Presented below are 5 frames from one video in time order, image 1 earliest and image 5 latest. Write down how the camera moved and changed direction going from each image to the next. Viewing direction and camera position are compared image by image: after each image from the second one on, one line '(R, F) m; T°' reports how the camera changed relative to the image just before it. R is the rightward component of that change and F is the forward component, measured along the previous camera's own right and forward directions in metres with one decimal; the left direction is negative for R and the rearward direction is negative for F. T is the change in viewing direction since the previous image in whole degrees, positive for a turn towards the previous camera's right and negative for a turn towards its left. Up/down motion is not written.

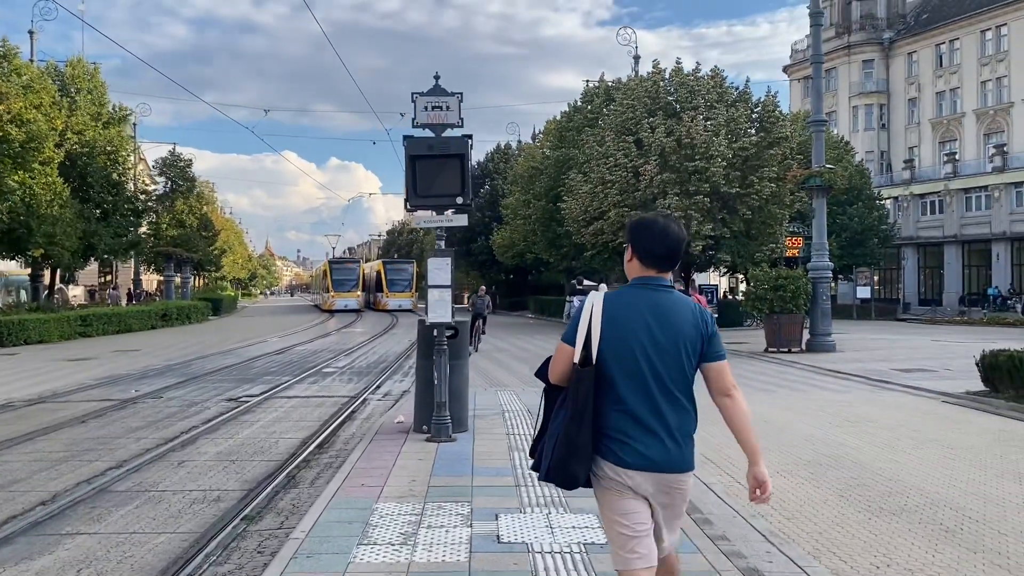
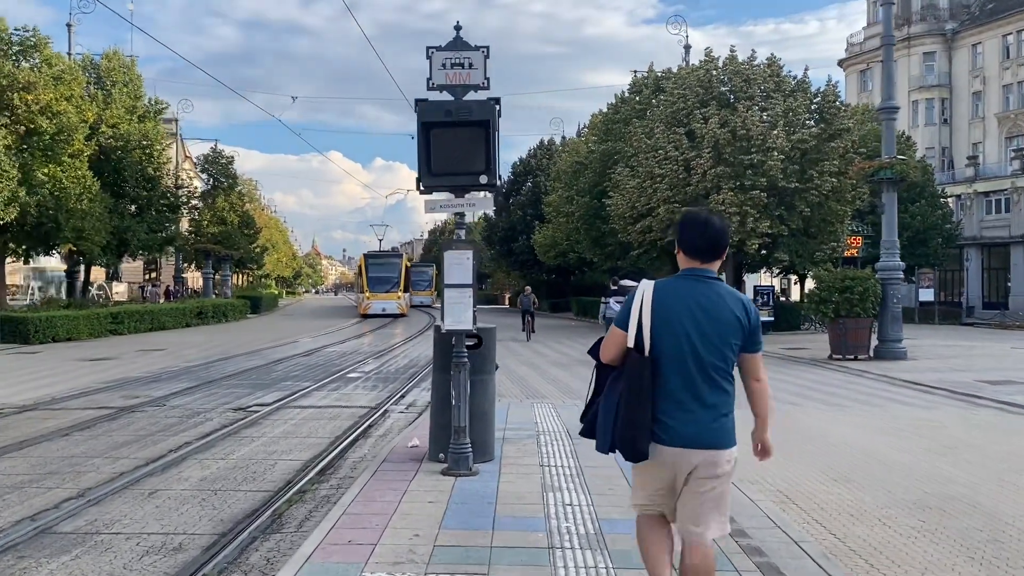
(+0.1, +1.5) m; -3°
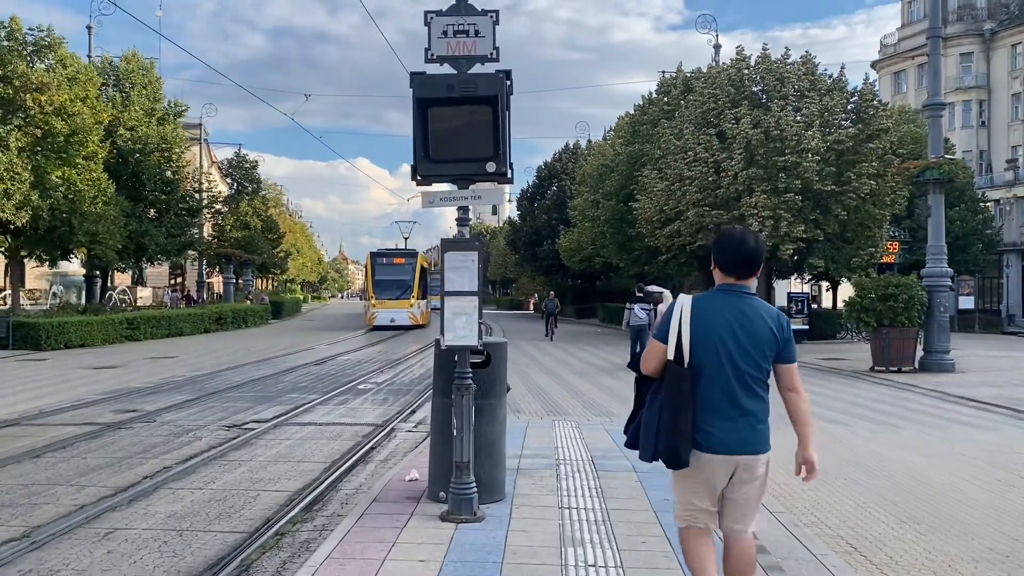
(+0.1, +1.0) m; -2°
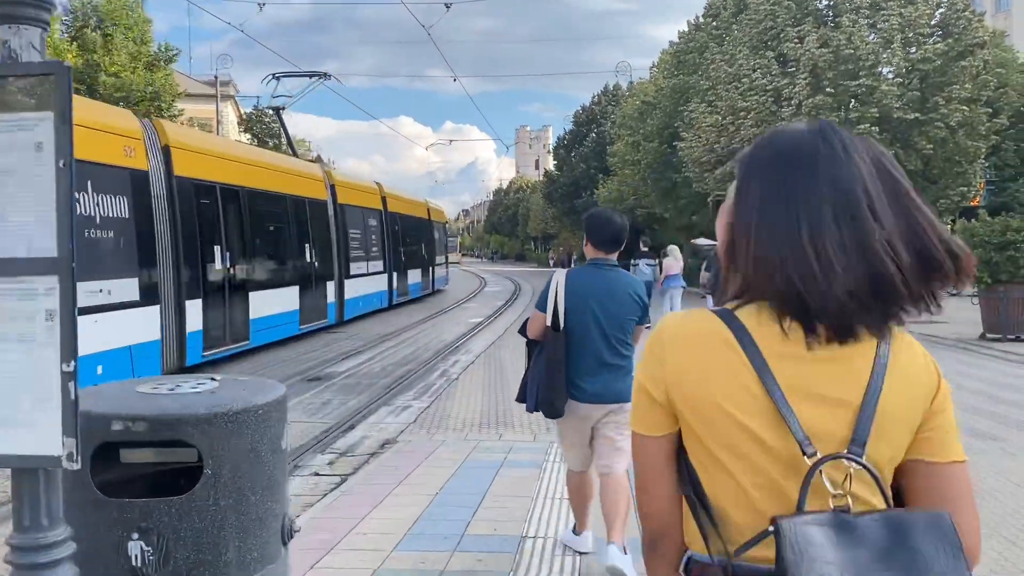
(+0.7, +3.9) m; -3°
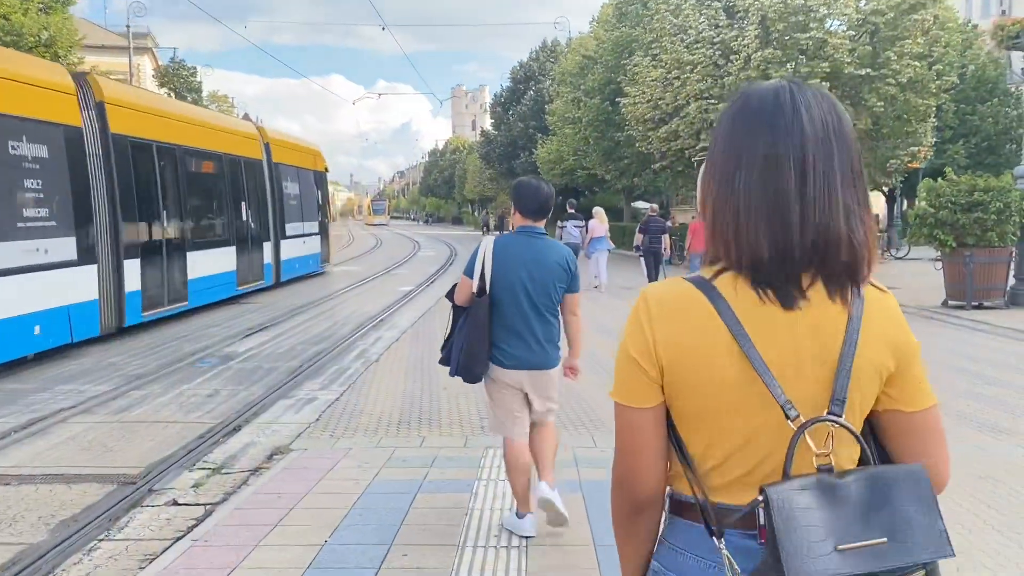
(+0.1, +1.6) m; +4°
